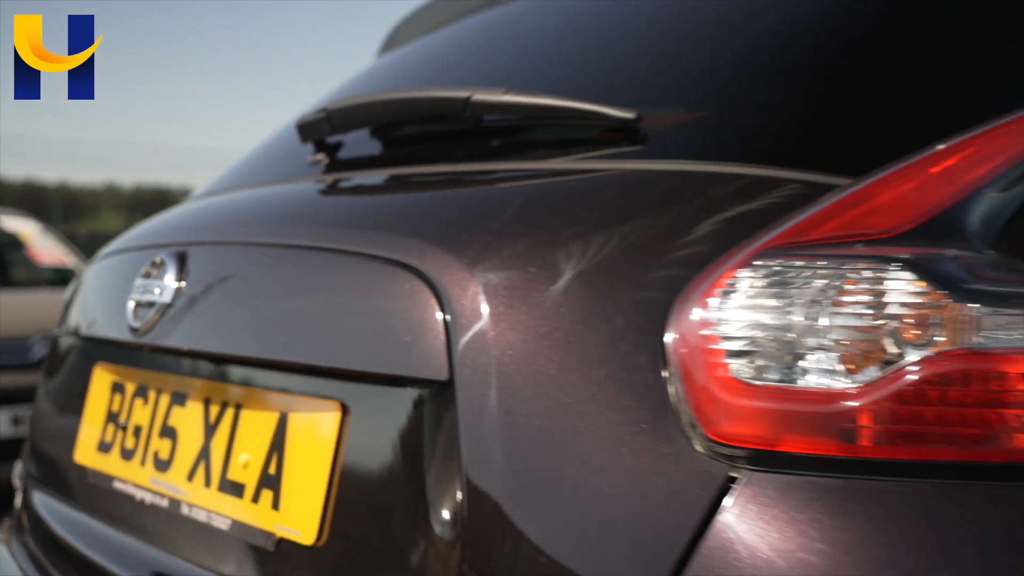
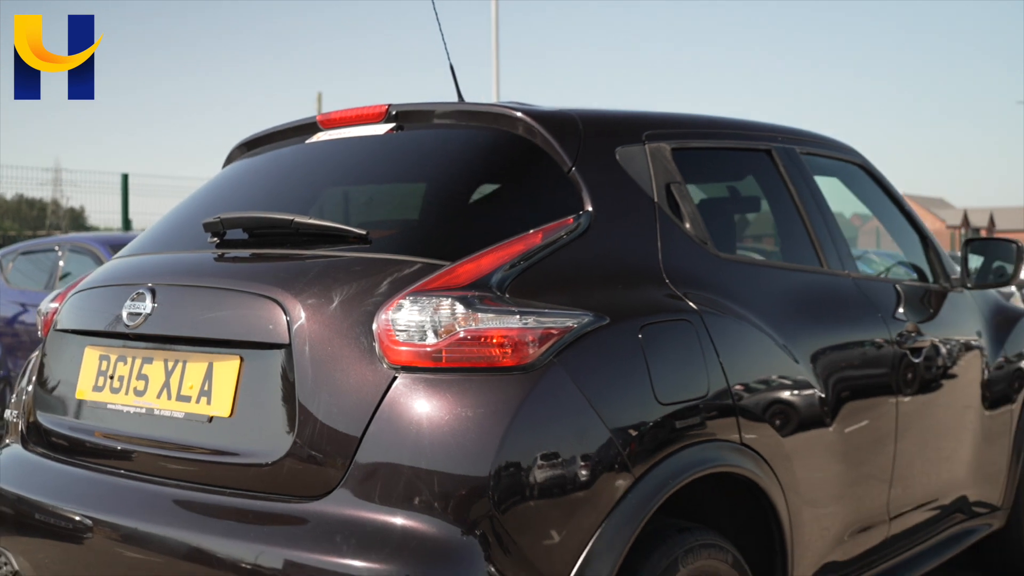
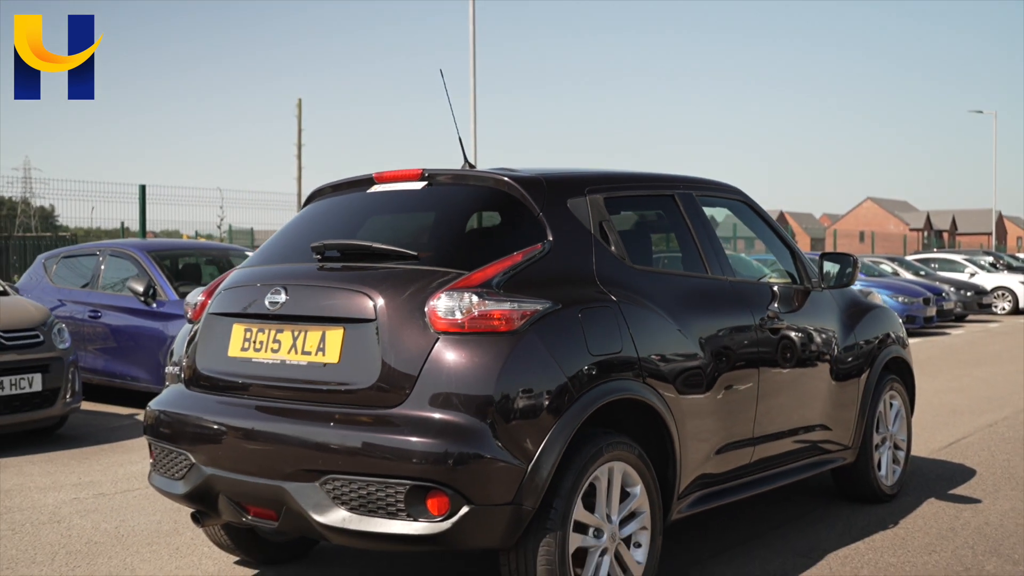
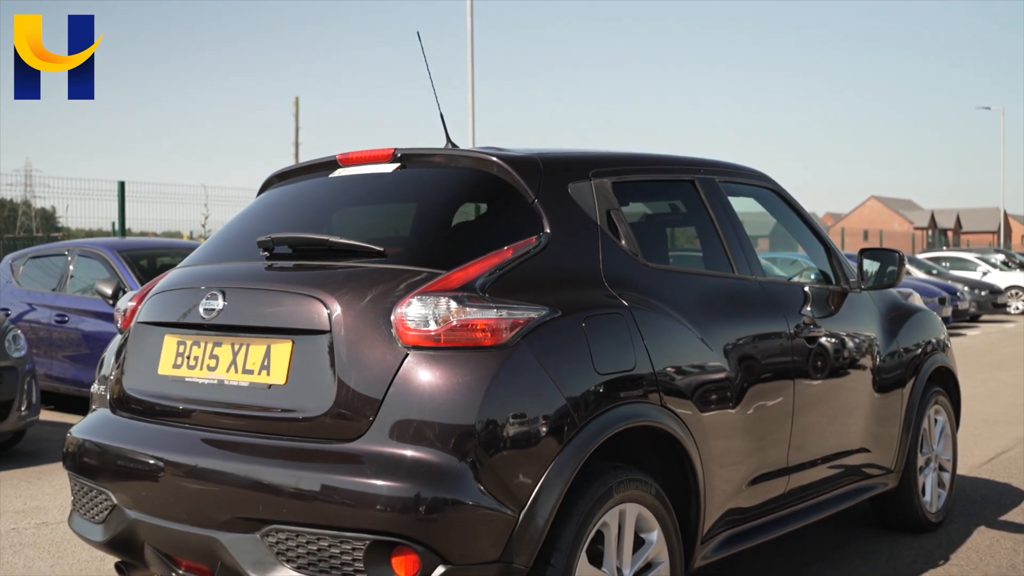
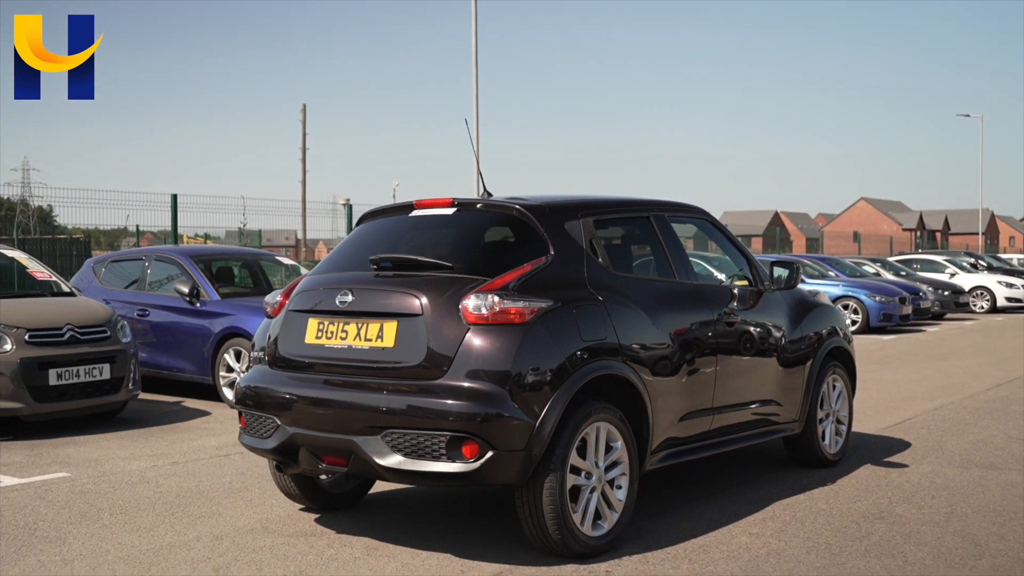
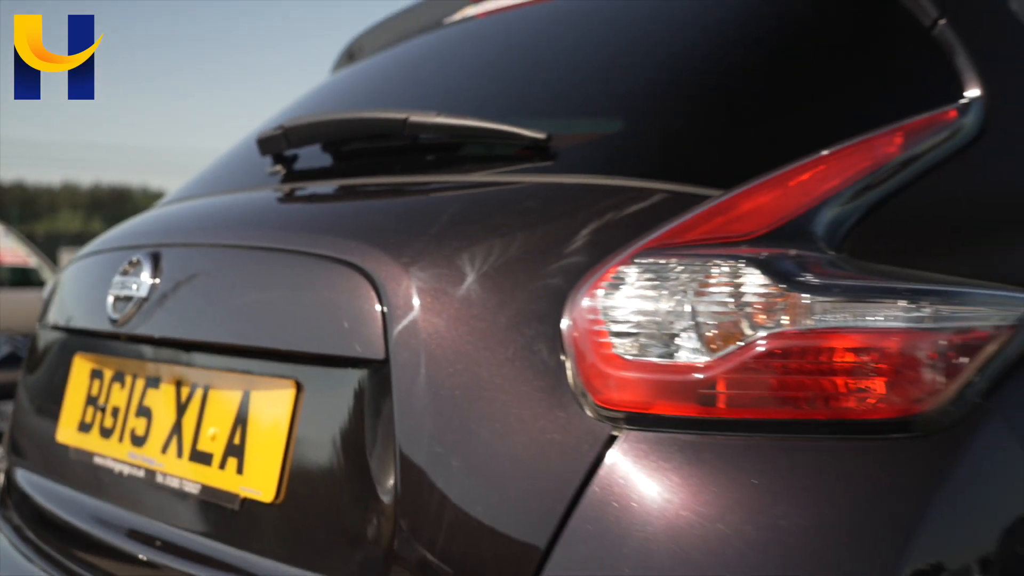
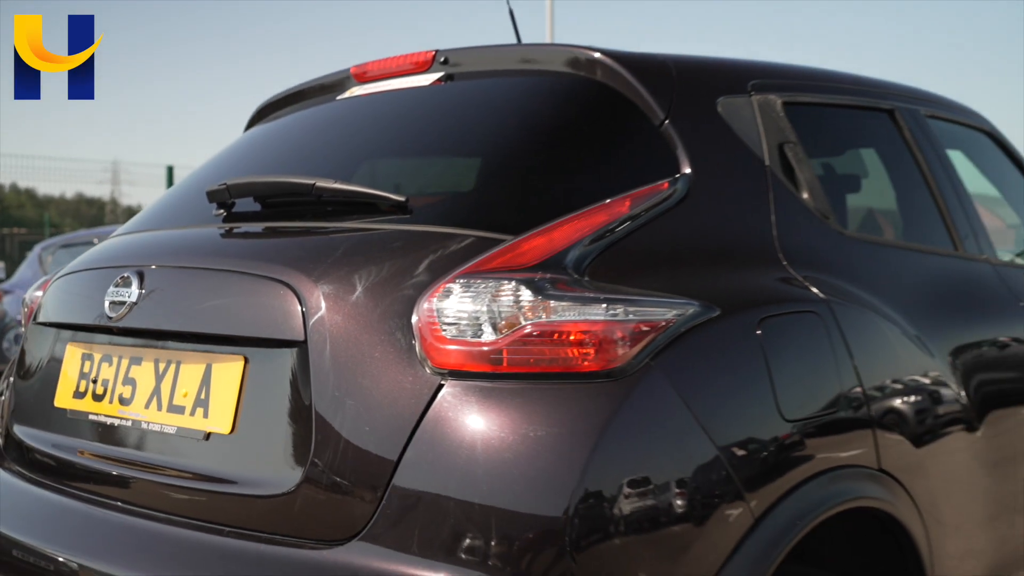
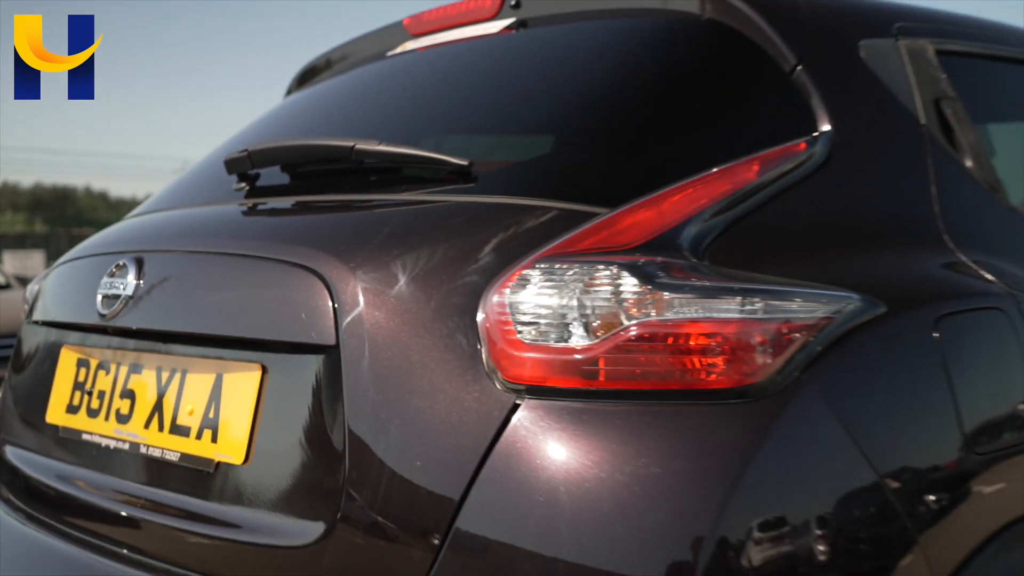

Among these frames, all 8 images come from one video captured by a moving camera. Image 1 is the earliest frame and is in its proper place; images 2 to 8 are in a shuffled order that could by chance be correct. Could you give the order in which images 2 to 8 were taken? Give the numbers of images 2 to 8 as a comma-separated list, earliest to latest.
6, 8, 7, 2, 4, 3, 5
